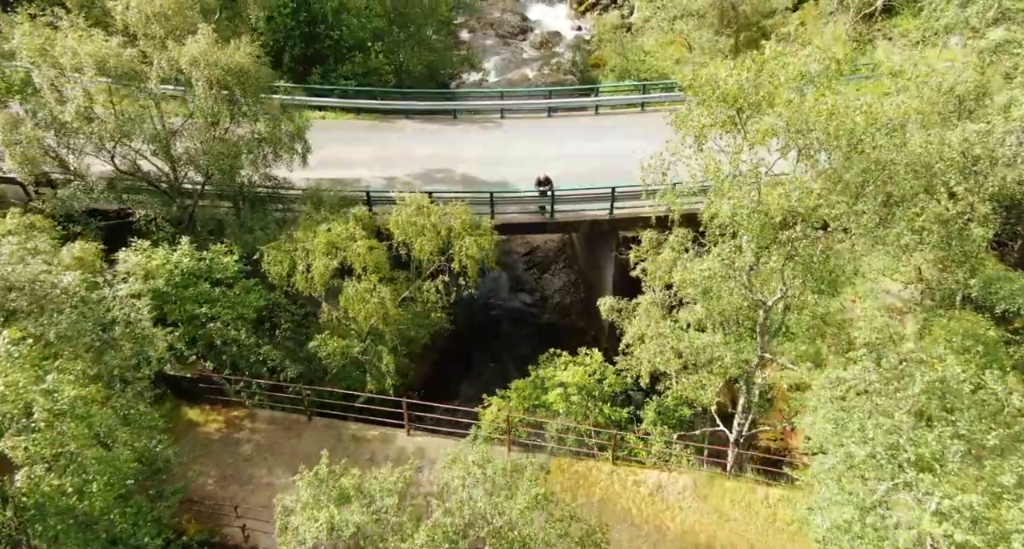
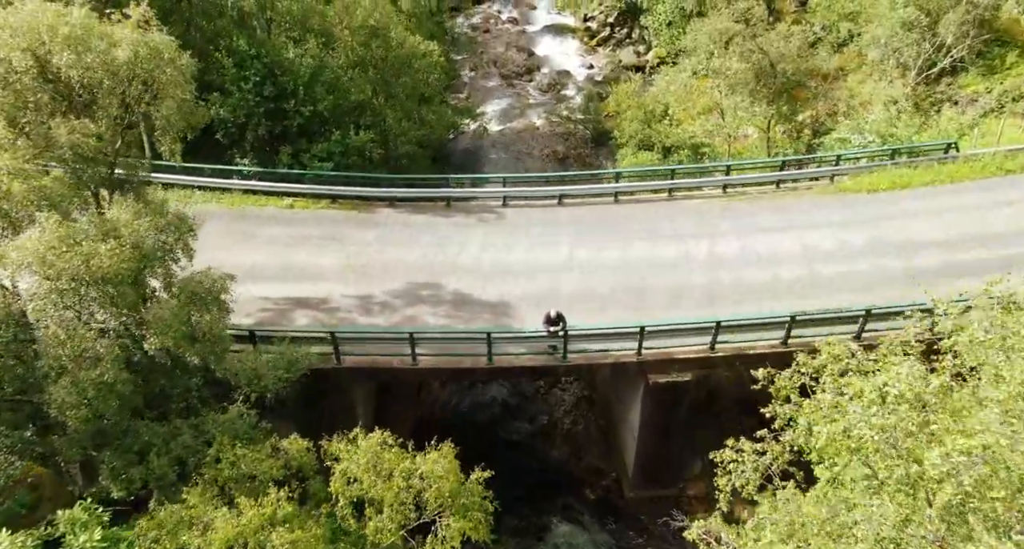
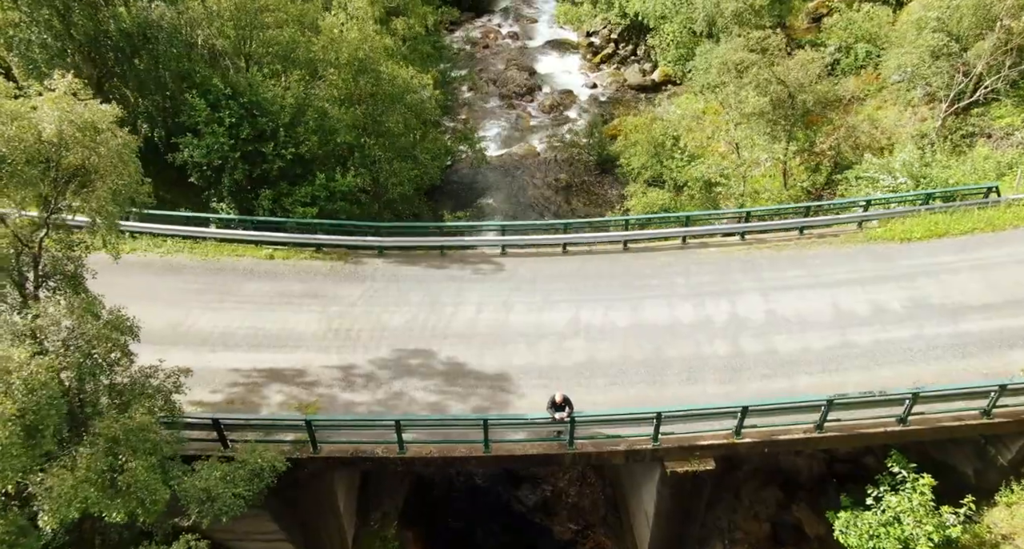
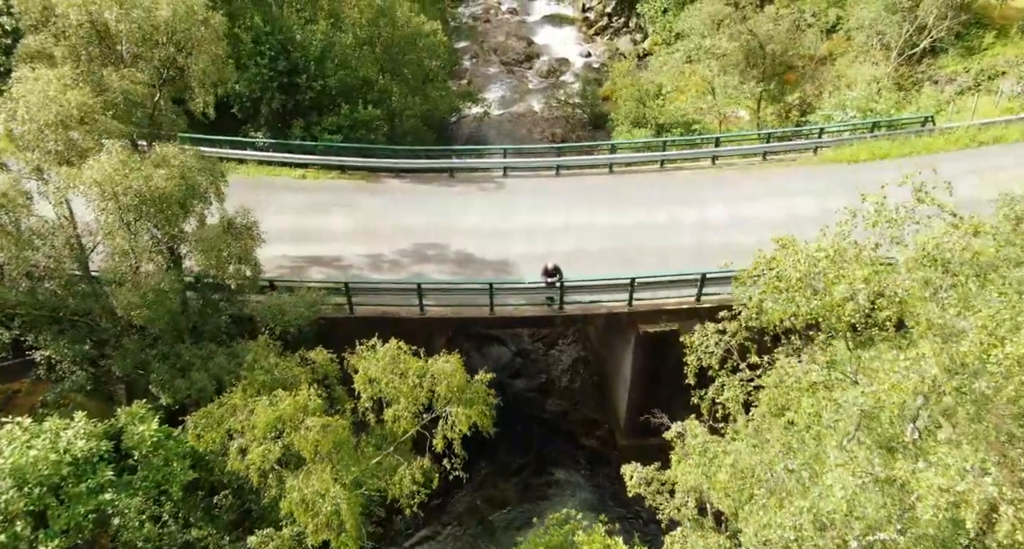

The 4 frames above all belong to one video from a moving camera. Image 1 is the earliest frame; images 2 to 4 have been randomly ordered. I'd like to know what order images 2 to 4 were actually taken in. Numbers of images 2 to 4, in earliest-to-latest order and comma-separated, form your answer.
4, 2, 3
